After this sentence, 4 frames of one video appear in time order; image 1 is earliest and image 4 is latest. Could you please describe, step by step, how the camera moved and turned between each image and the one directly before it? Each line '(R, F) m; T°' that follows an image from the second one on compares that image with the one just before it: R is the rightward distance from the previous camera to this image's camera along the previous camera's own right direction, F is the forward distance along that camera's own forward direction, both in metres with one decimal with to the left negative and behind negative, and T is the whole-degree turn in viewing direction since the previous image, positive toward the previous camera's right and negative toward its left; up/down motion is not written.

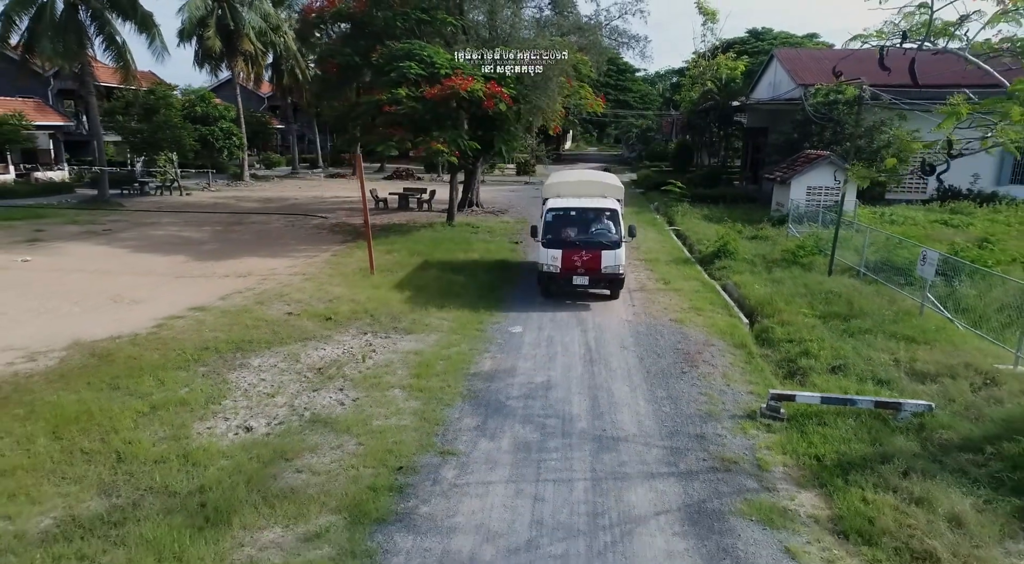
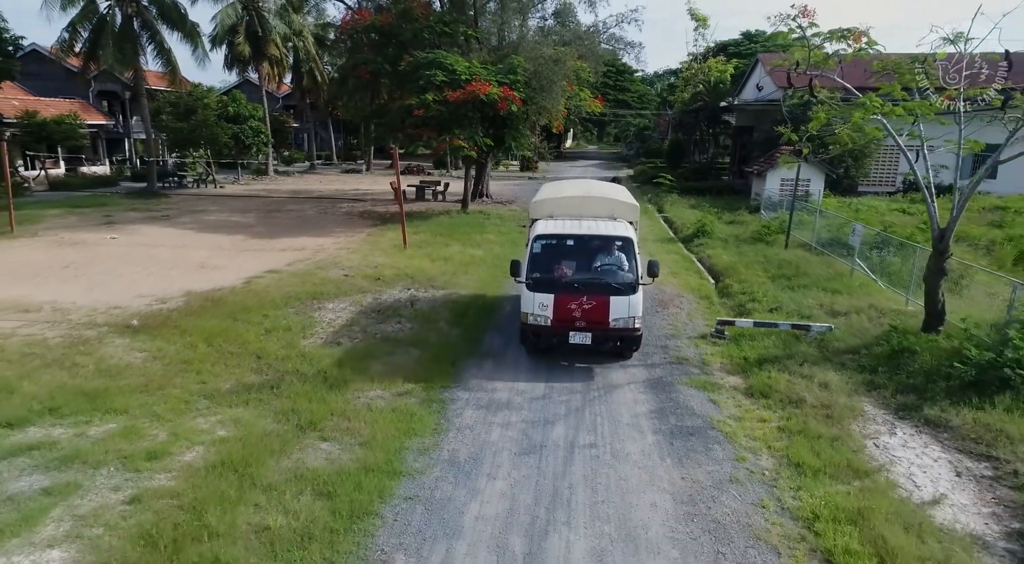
(-0.3, -2.9) m; 0°
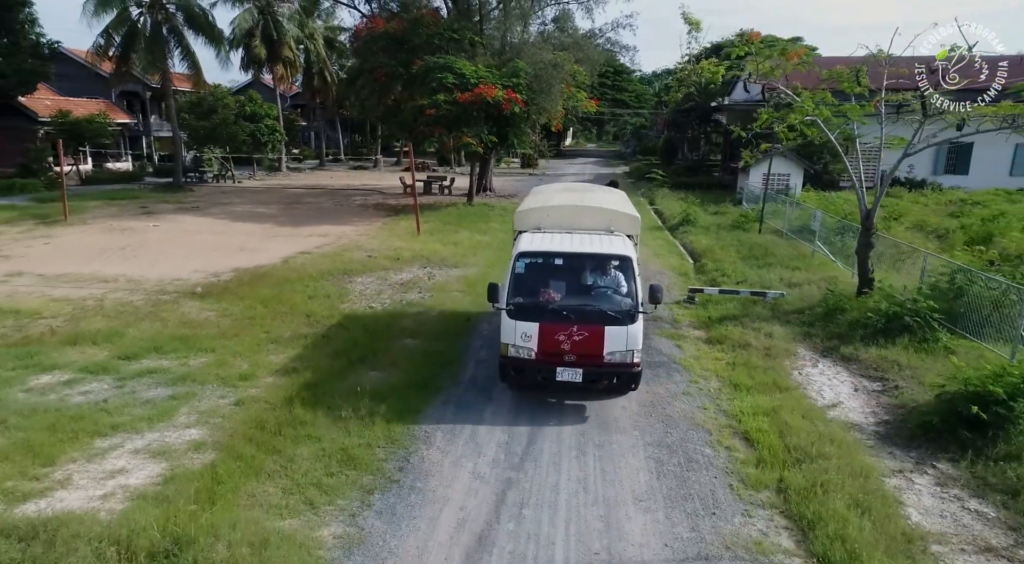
(-0.1, -2.0) m; 0°
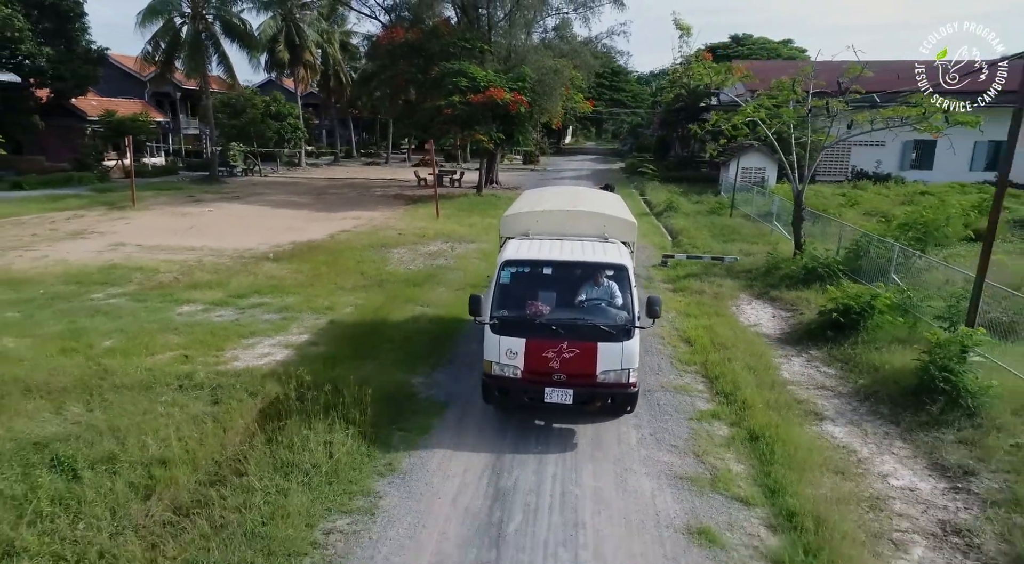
(-0.2, -3.1) m; 0°
